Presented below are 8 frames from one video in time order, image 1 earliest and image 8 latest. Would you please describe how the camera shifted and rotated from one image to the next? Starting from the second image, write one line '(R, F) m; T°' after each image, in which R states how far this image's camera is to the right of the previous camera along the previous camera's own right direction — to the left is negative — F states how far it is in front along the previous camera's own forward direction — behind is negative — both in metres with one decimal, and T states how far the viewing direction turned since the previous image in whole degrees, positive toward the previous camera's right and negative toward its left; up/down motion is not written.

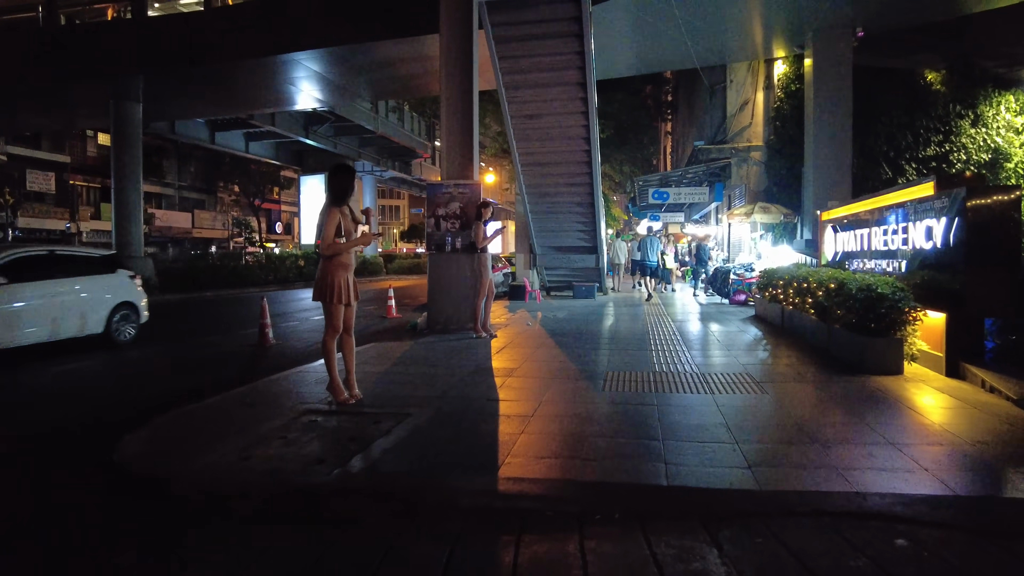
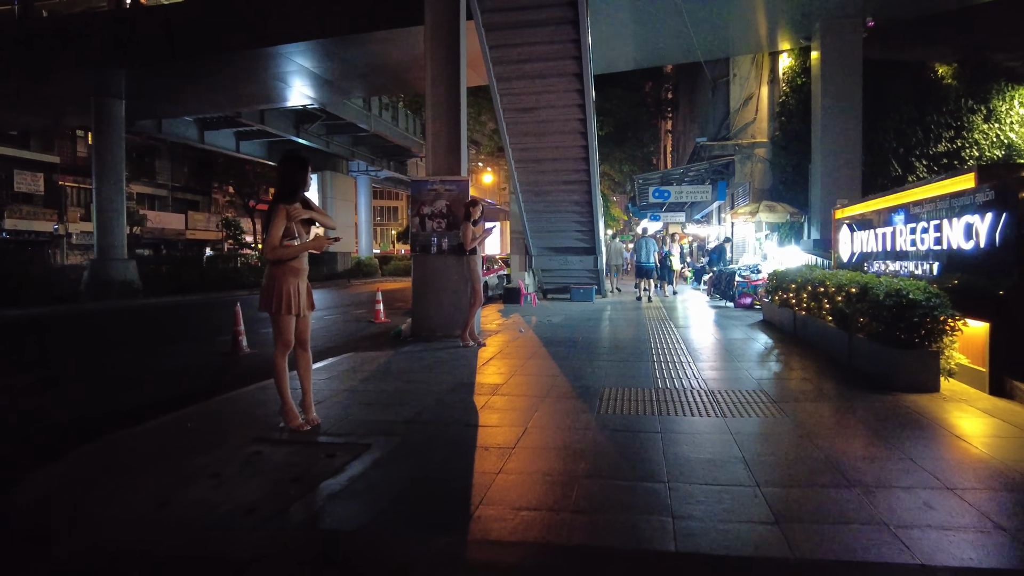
(+0.2, +0.8) m; 0°
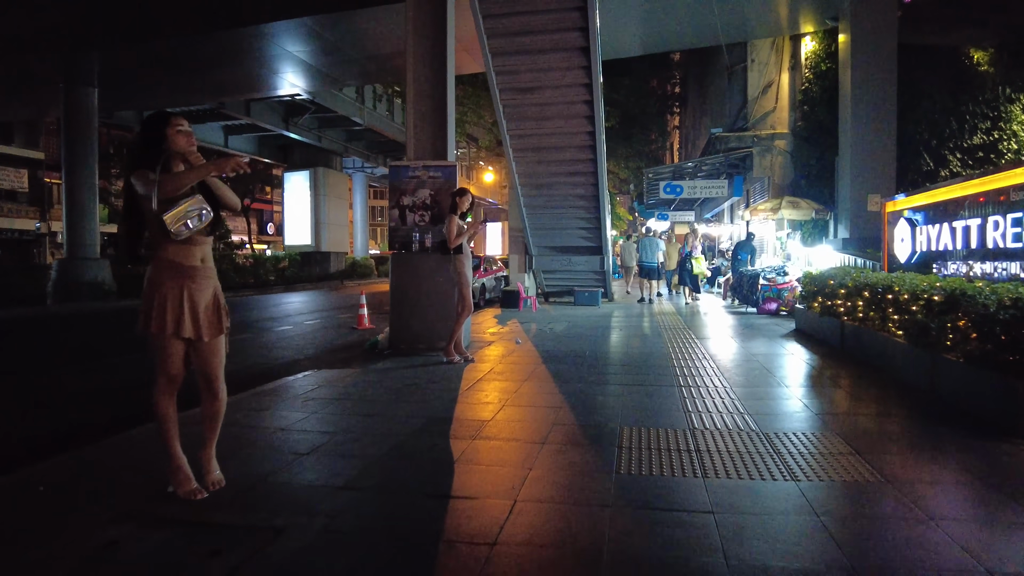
(+0.1, +1.5) m; 0°
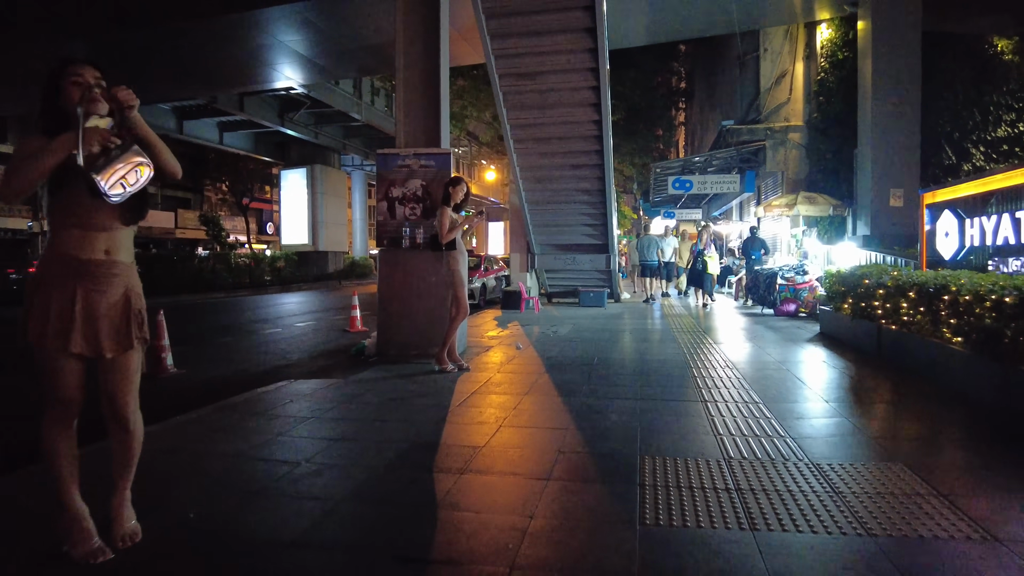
(0.0, +0.8) m; 0°
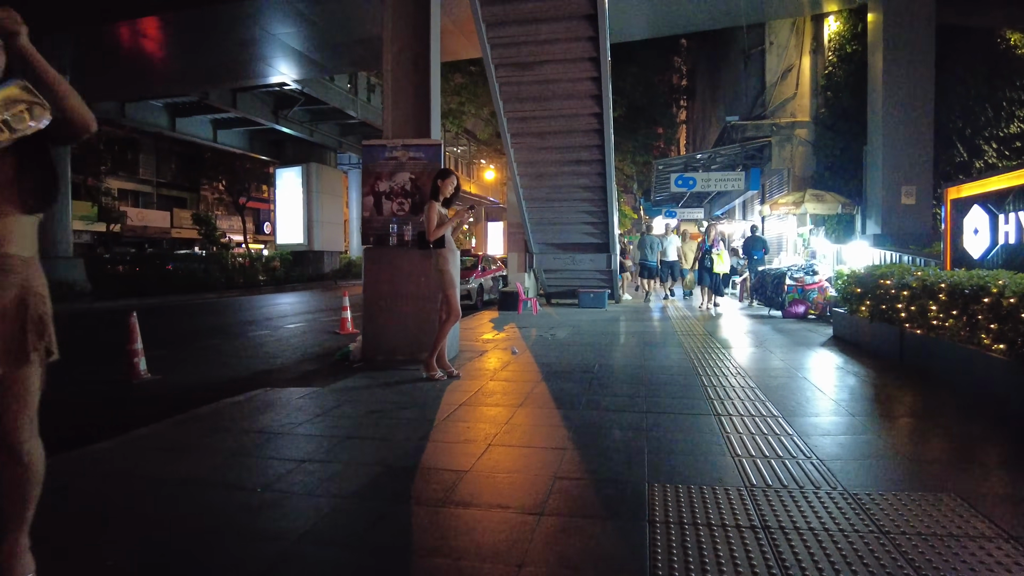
(+0.1, +0.5) m; 0°
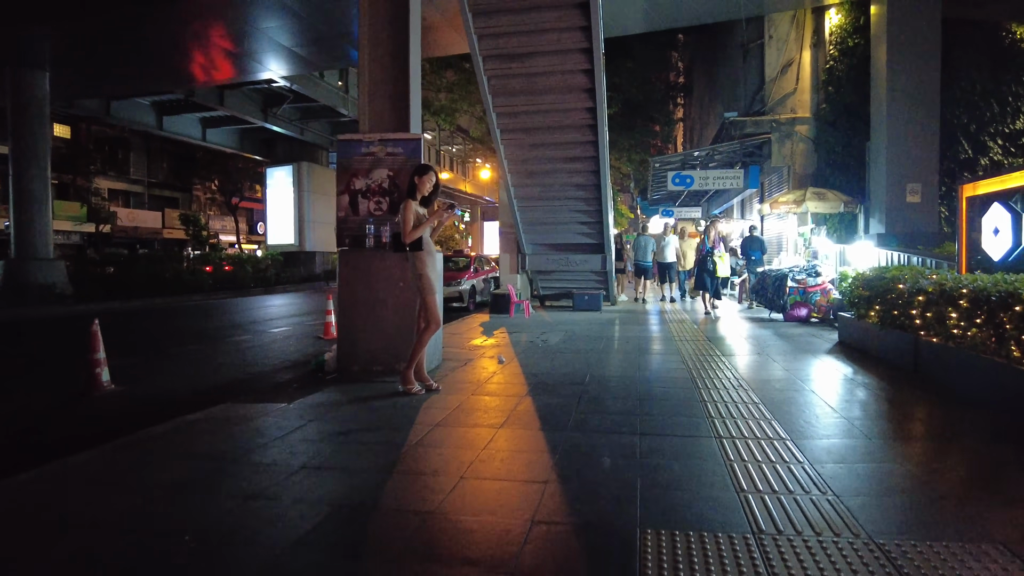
(+0.1, +0.5) m; 0°
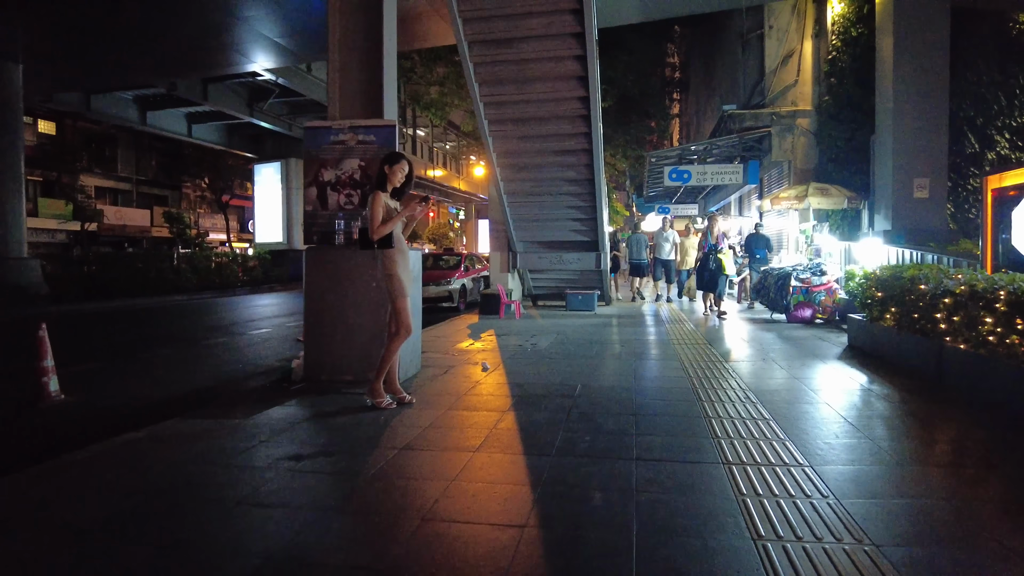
(+0.1, +0.6) m; 0°
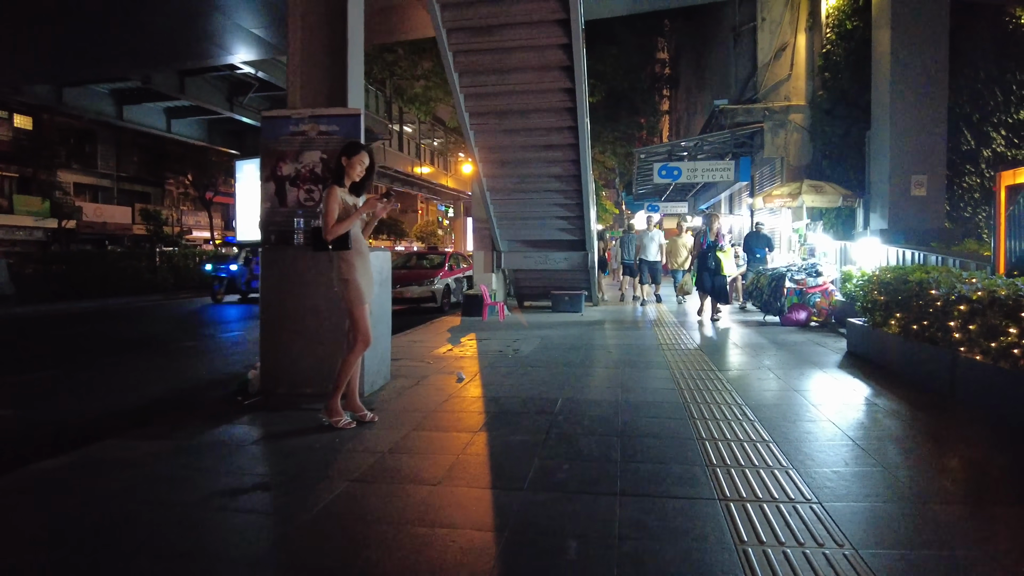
(+0.1, +0.5) m; +1°
